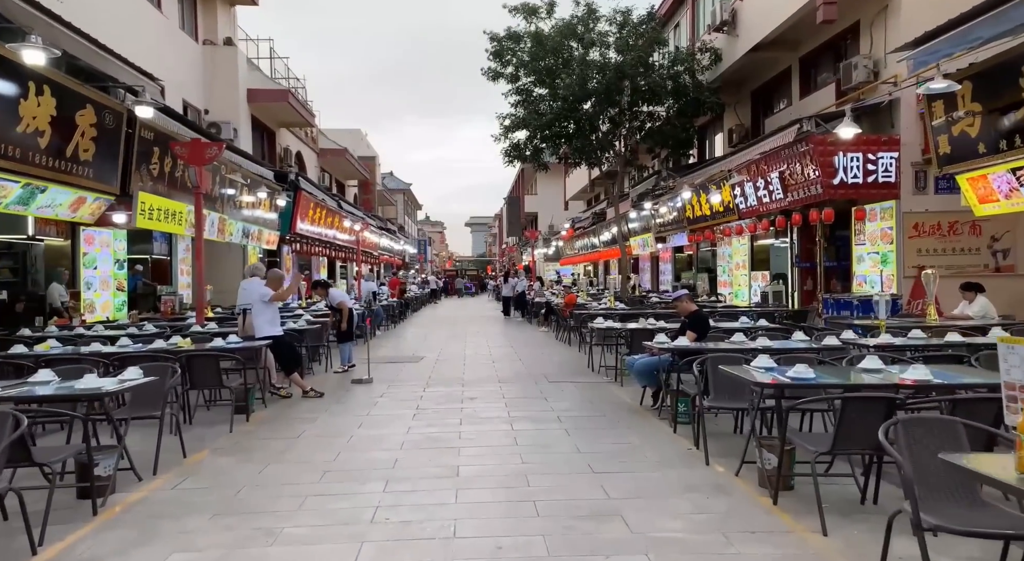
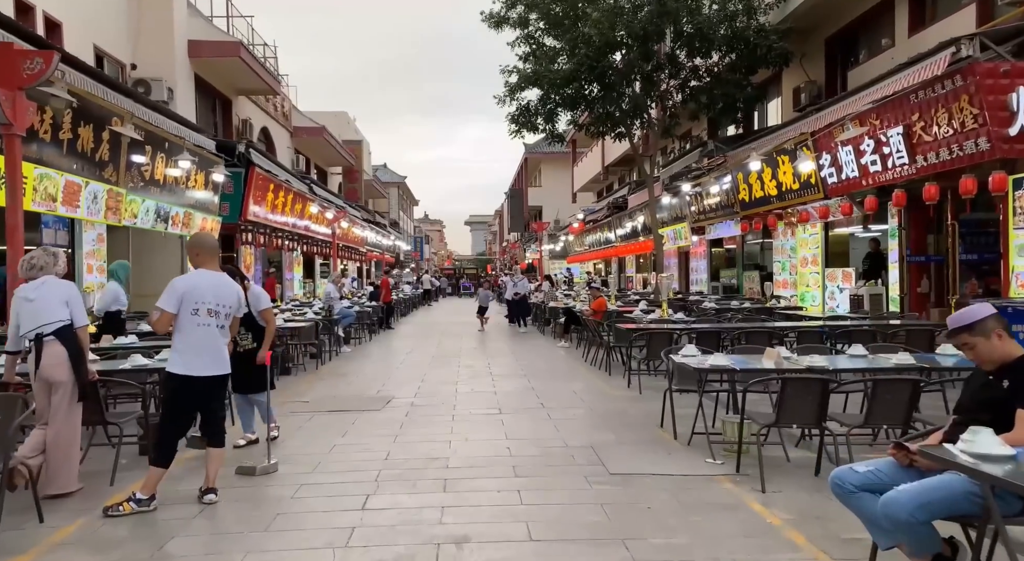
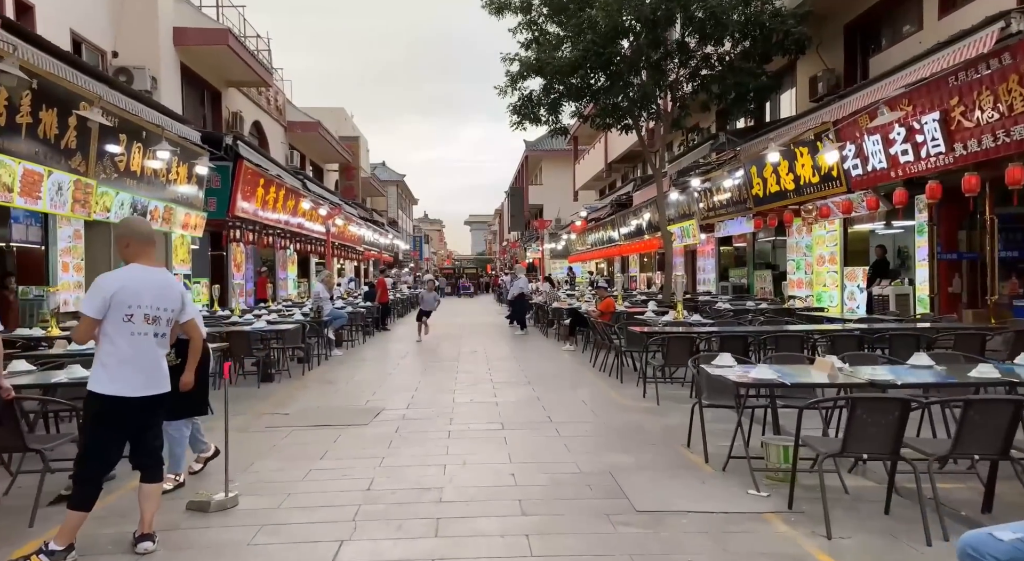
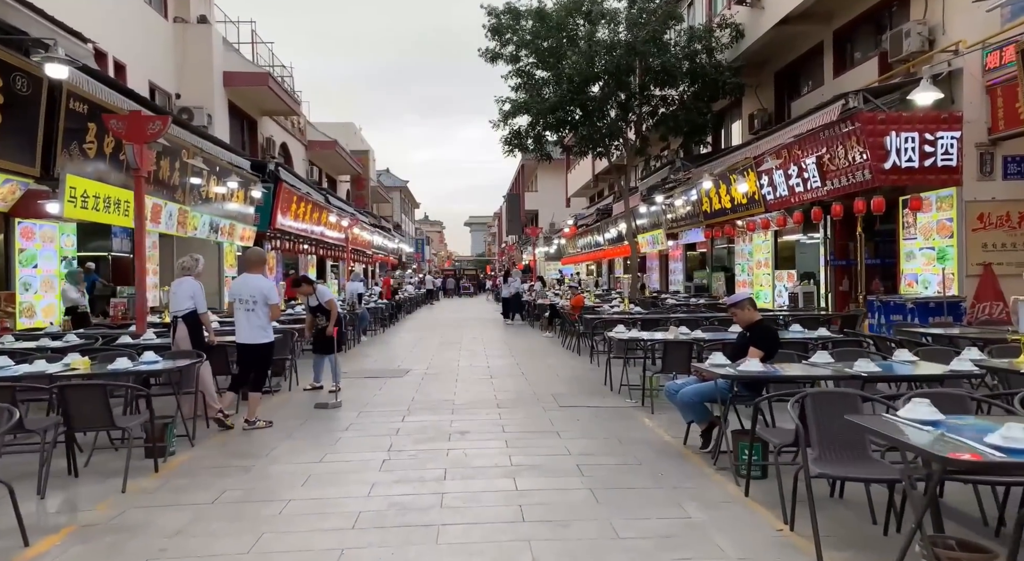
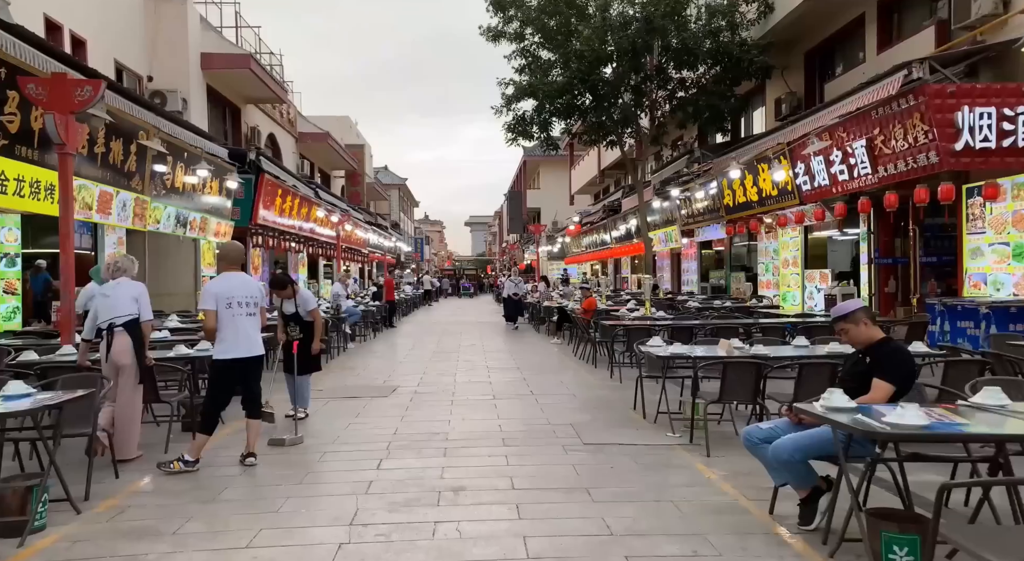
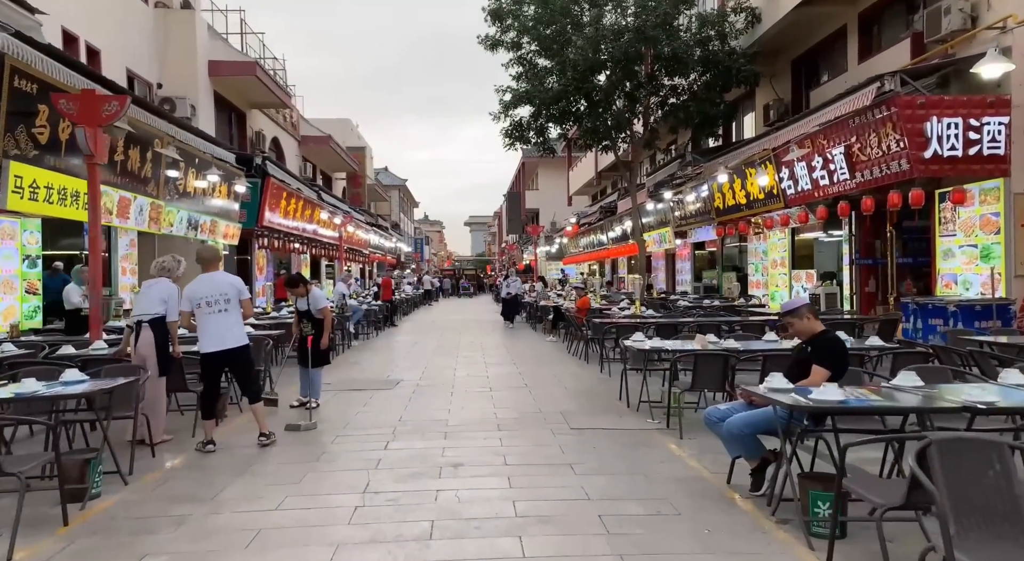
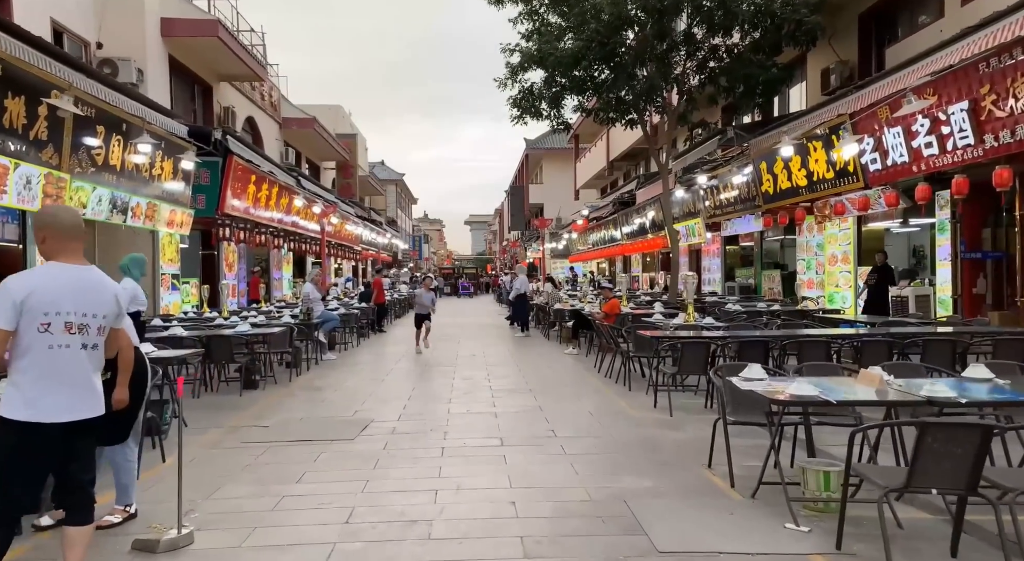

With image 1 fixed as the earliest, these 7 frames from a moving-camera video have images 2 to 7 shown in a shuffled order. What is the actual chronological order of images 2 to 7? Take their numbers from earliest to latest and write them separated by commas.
4, 6, 5, 2, 3, 7
